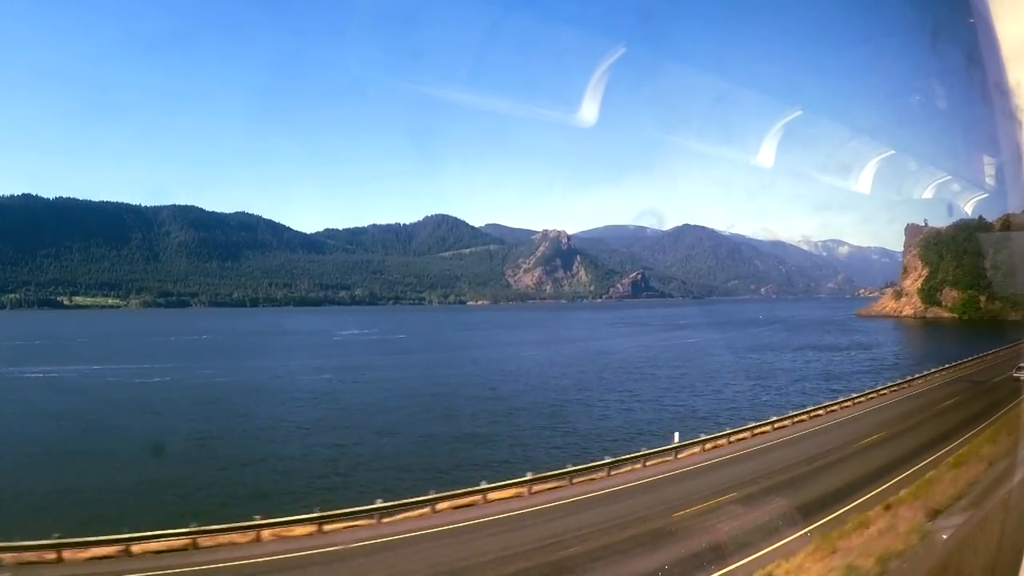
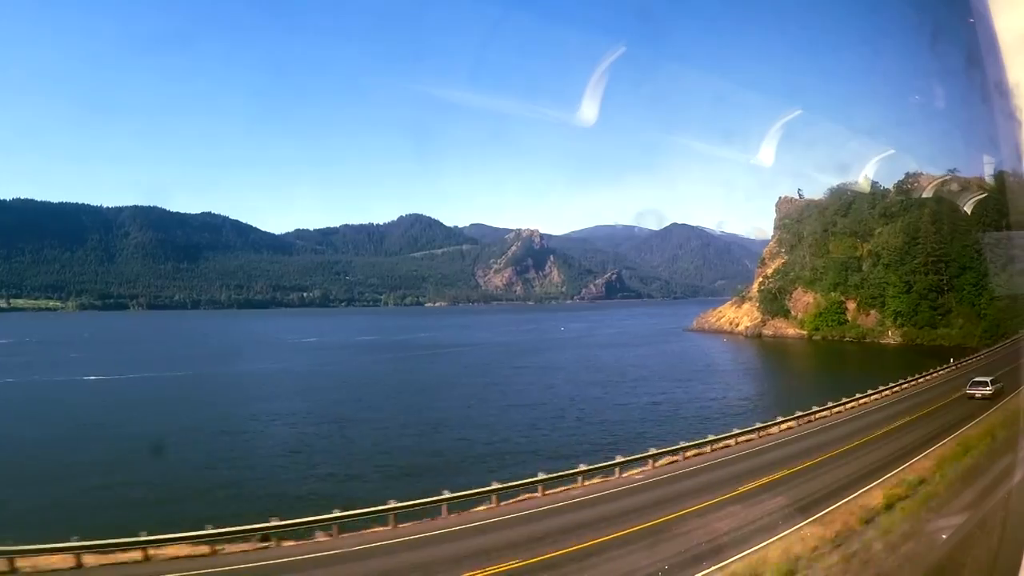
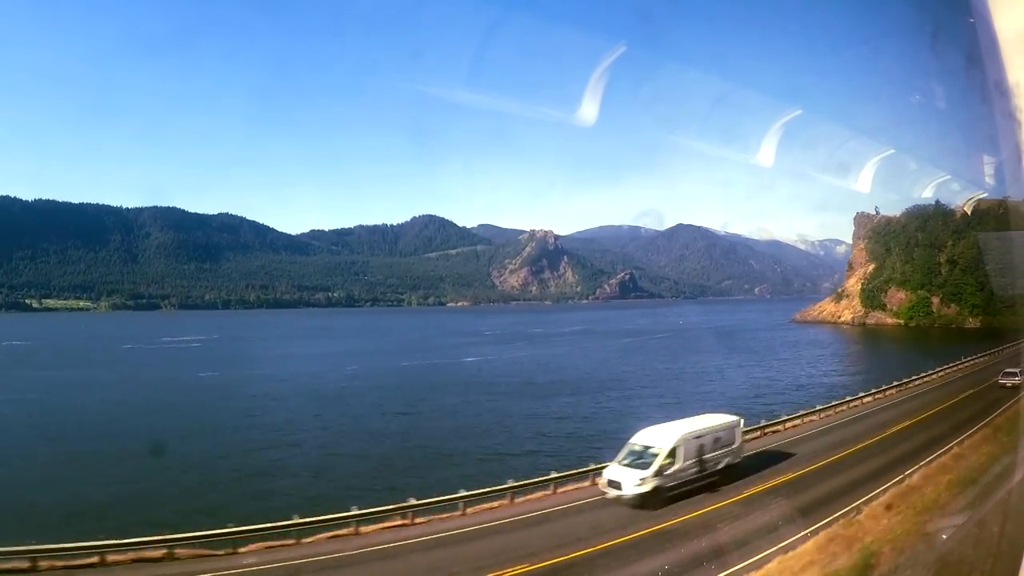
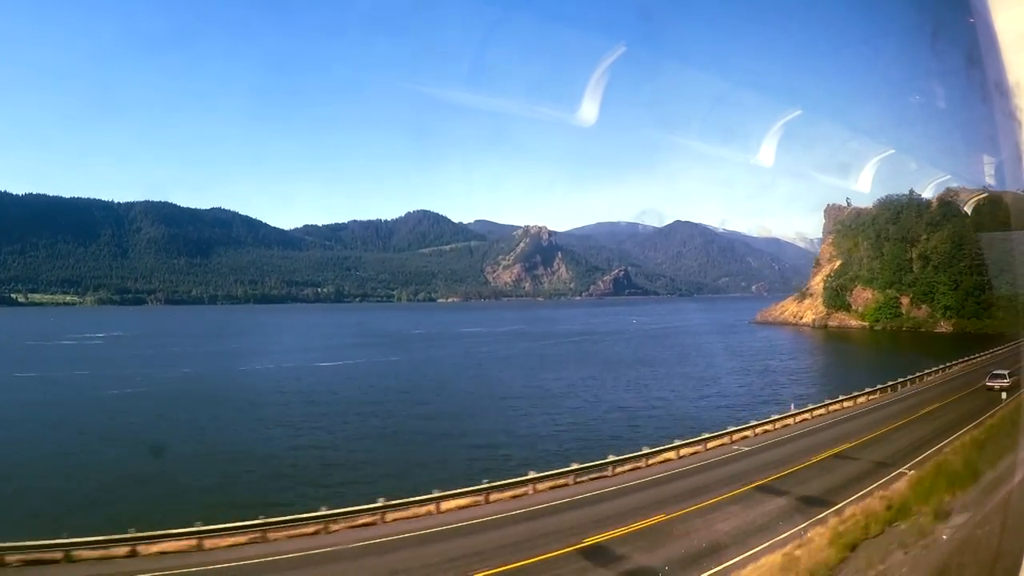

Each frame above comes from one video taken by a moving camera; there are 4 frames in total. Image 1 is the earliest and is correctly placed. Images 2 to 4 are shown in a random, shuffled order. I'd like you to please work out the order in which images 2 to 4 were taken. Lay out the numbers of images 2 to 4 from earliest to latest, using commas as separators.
3, 4, 2
